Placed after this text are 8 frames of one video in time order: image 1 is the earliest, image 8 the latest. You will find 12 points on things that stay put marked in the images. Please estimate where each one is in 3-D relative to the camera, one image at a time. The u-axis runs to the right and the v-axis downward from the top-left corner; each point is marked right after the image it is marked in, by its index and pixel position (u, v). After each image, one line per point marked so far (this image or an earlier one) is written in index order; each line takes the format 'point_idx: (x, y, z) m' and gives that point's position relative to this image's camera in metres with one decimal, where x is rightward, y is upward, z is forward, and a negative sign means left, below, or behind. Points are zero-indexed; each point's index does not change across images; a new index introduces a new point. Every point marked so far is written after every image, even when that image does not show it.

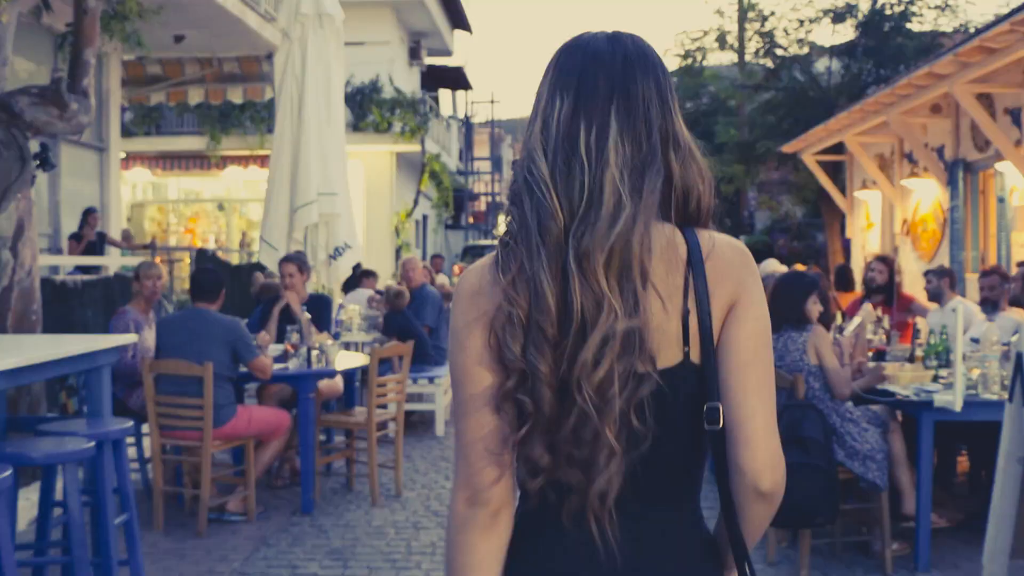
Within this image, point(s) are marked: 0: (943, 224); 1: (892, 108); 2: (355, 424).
0: (+6.8, +1.0, +17.4) m
1: (+5.6, +2.7, +16.3) m
2: (-1.1, -1.0, +7.7) m
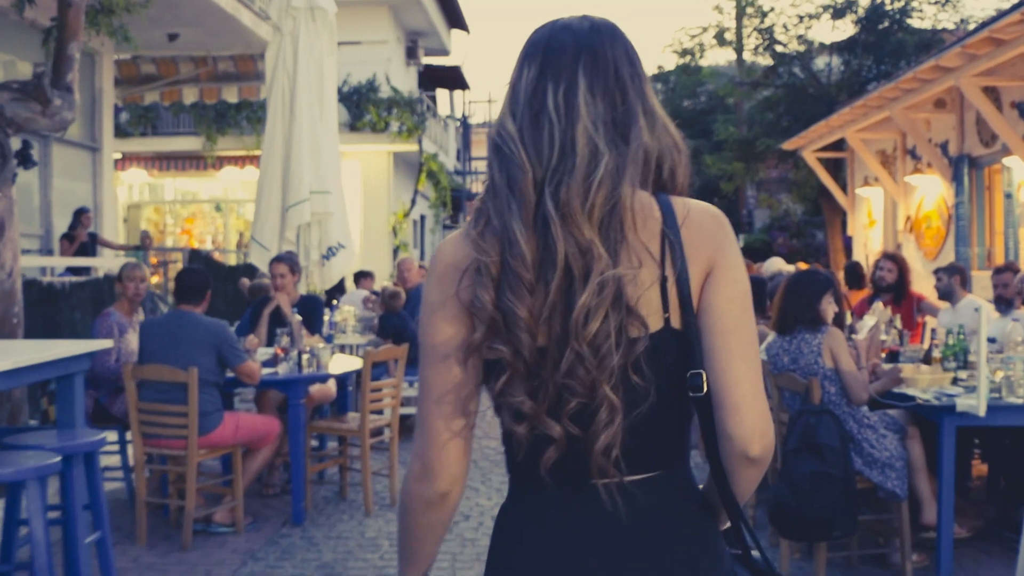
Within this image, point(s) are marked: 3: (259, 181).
0: (+6.8, +1.0, +17.1) m
1: (+5.6, +2.7, +16.0) m
2: (-1.1, -1.0, +7.4) m
3: (-2.3, +0.9, +9.8) m
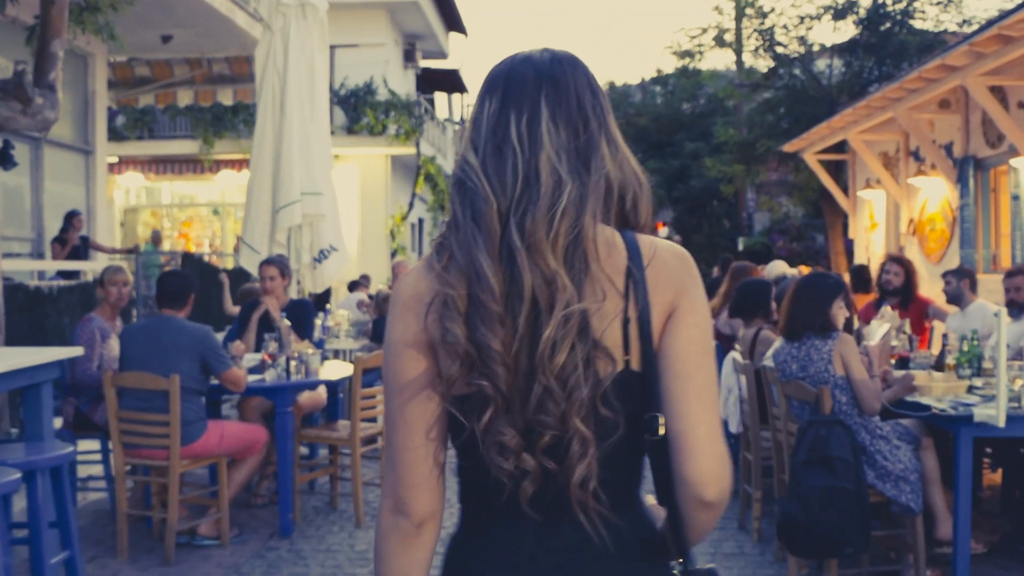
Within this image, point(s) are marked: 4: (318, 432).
0: (+6.7, +1.0, +16.9) m
1: (+5.5, +2.6, +15.8) m
2: (-1.1, -1.0, +7.2) m
3: (-2.3, +0.9, +9.6) m
4: (-1.3, -0.9, +7.2) m
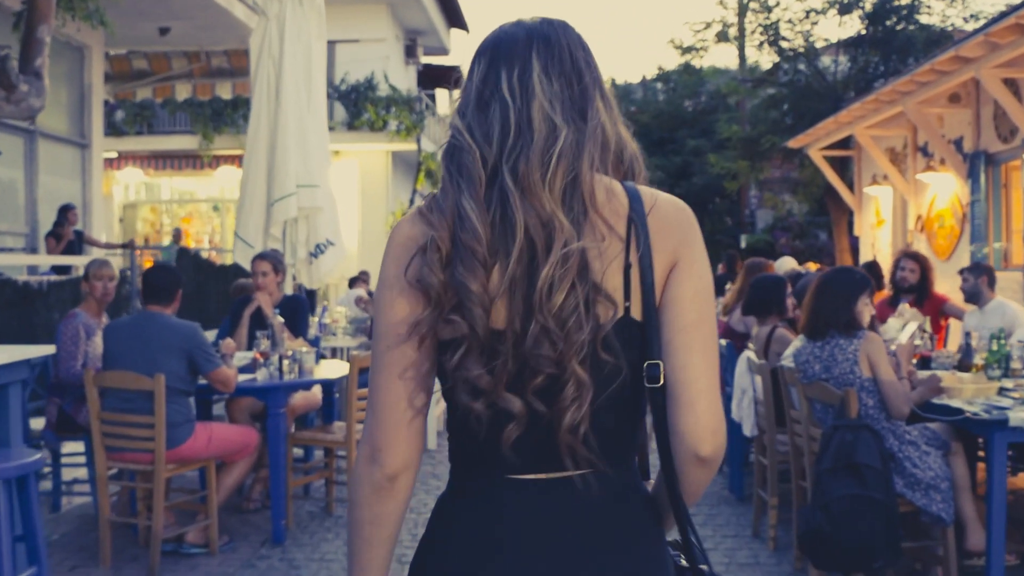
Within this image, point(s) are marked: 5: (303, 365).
0: (+6.8, +1.0, +16.6) m
1: (+5.6, +2.7, +15.5) m
2: (-1.1, -1.0, +6.9) m
3: (-2.3, +1.0, +9.3) m
4: (-1.3, -0.9, +6.9) m
5: (-1.3, -0.5, +6.9) m
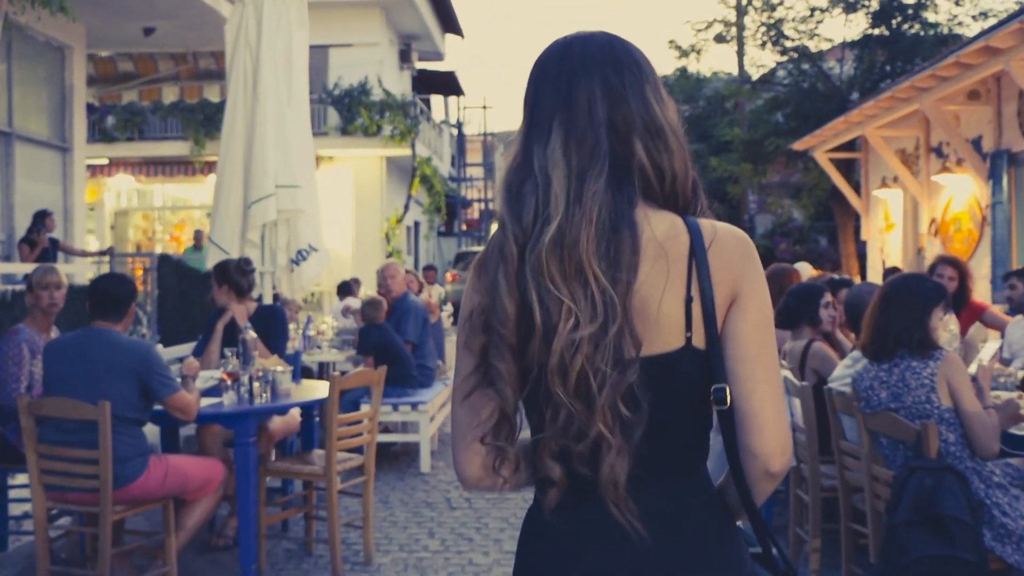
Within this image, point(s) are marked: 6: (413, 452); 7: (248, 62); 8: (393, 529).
0: (+6.7, +0.9, +15.8) m
1: (+5.5, +2.6, +14.7) m
2: (-1.1, -1.0, +6.1) m
3: (-2.3, +0.9, +8.5) m
4: (-1.2, -1.0, +6.1) m
5: (-1.3, -0.6, +6.1) m
6: (-0.9, -1.5, +10.1) m
7: (-2.0, +1.7, +8.5) m
8: (-0.8, -1.5, +7.1) m
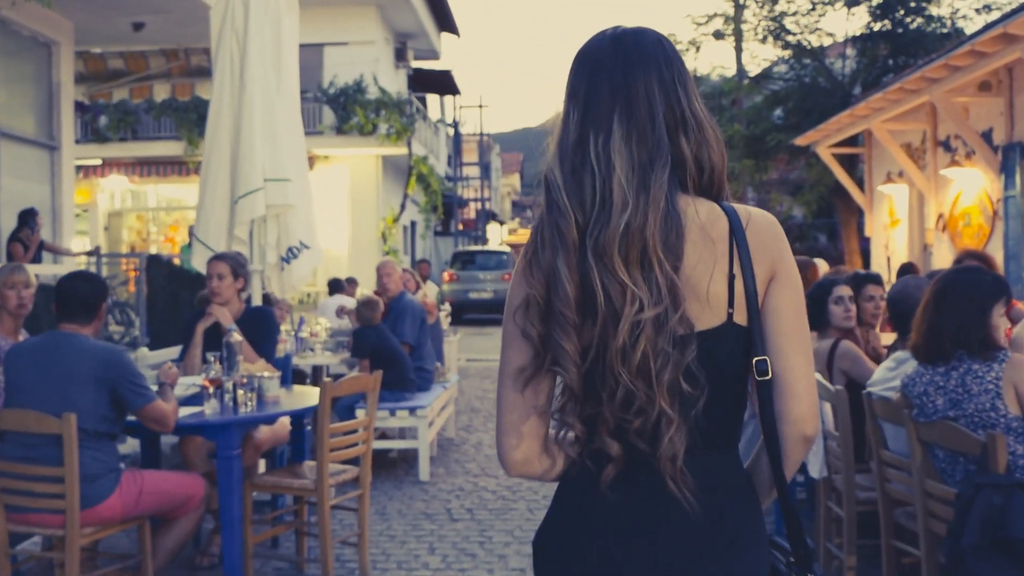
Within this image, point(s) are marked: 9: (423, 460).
0: (+6.7, +1.0, +15.4) m
1: (+5.5, +2.6, +14.3) m
2: (-1.1, -1.0, +5.6) m
3: (-2.3, +0.9, +8.0) m
4: (-1.2, -1.0, +5.7) m
5: (-1.3, -0.5, +5.6) m
6: (-0.9, -1.5, +9.7) m
7: (-2.0, +1.7, +8.1) m
8: (-0.7, -1.5, +6.6) m
9: (-0.7, -1.4, +8.8) m
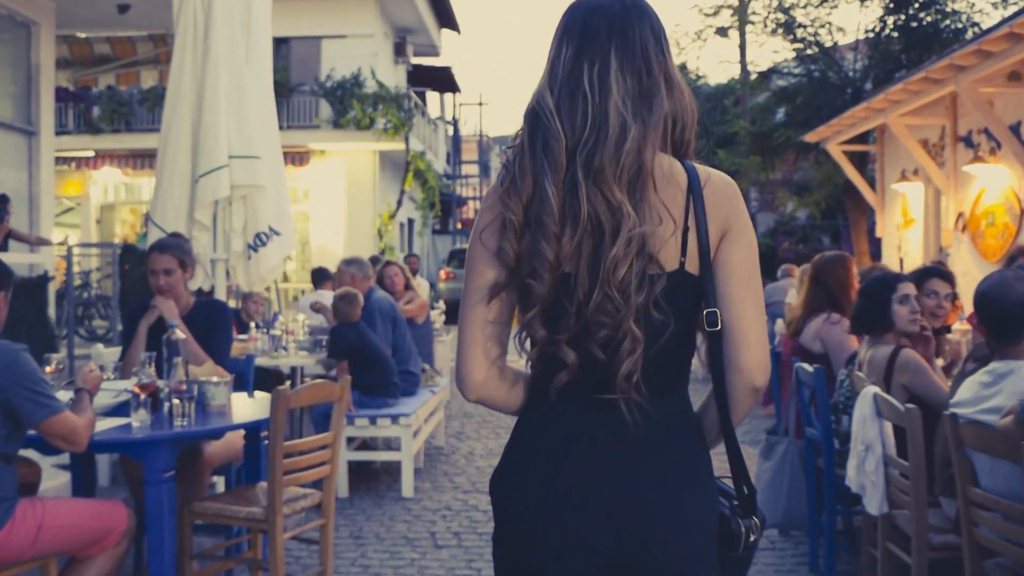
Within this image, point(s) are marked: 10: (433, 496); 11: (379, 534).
0: (+6.7, +1.0, +14.5) m
1: (+5.5, +2.6, +13.4) m
2: (-1.1, -1.0, +4.7) m
3: (-2.3, +0.9, +7.1) m
4: (-1.2, -0.9, +4.8) m
5: (-1.3, -0.5, +4.7) m
6: (-0.9, -1.4, +8.8) m
7: (-2.0, +1.8, +7.2) m
8: (-0.8, -1.5, +5.7) m
9: (-0.8, -1.3, +7.9) m
10: (-0.6, -1.5, +8.0) m
11: (-0.8, -1.5, +6.6) m
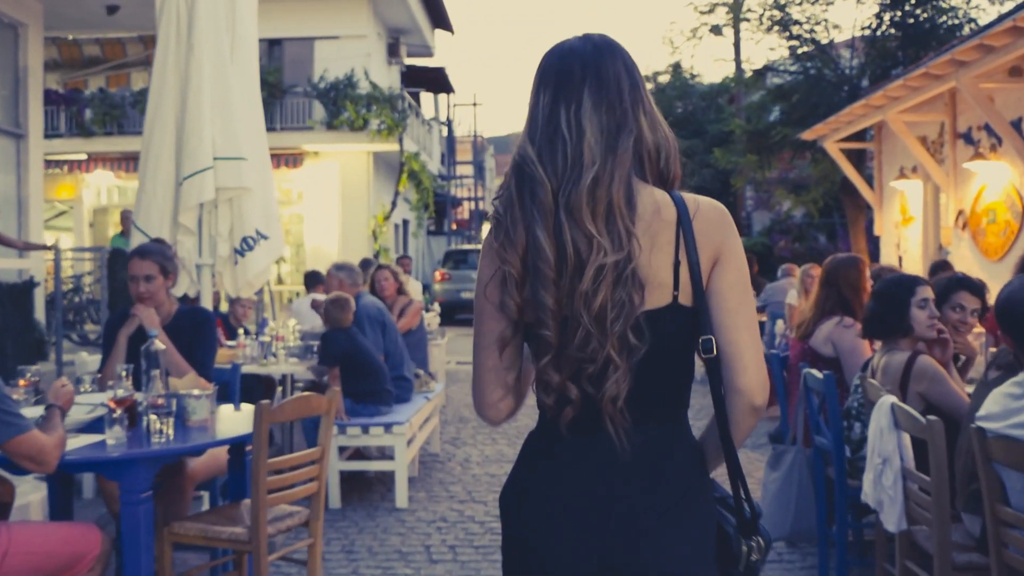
0: (+6.6, +1.0, +14.3) m
1: (+5.5, +2.6, +13.2) m
2: (-1.1, -1.0, +4.5) m
3: (-2.3, +0.9, +6.9) m
4: (-1.2, -1.0, +4.5) m
5: (-1.3, -0.5, +4.5) m
6: (-1.0, -1.5, +8.5) m
7: (-2.1, +1.8, +7.0) m
8: (-0.8, -1.5, +5.5) m
9: (-0.8, -1.4, +7.7) m
10: (-0.6, -1.5, +7.8) m
11: (-0.8, -1.5, +6.4) m
